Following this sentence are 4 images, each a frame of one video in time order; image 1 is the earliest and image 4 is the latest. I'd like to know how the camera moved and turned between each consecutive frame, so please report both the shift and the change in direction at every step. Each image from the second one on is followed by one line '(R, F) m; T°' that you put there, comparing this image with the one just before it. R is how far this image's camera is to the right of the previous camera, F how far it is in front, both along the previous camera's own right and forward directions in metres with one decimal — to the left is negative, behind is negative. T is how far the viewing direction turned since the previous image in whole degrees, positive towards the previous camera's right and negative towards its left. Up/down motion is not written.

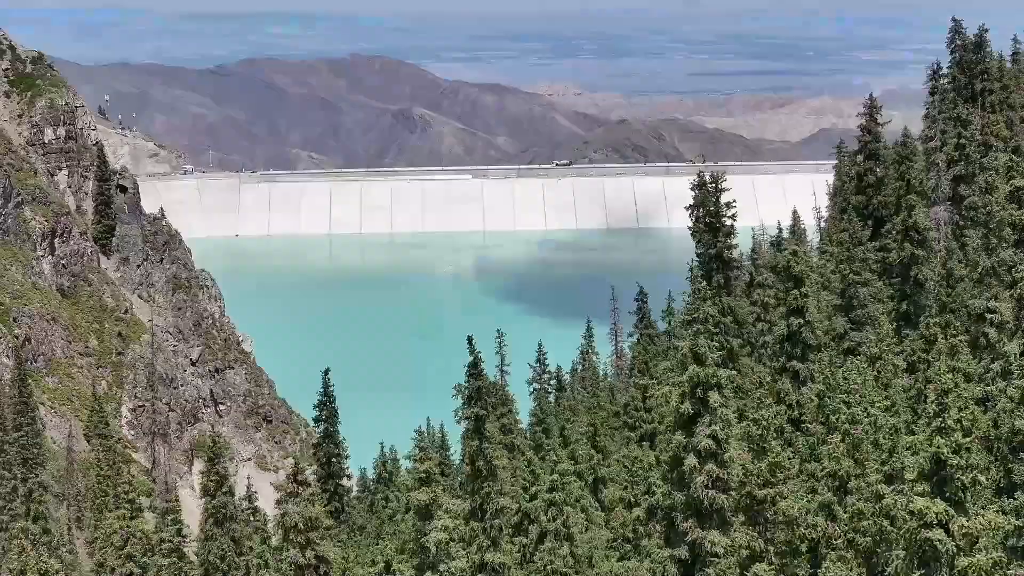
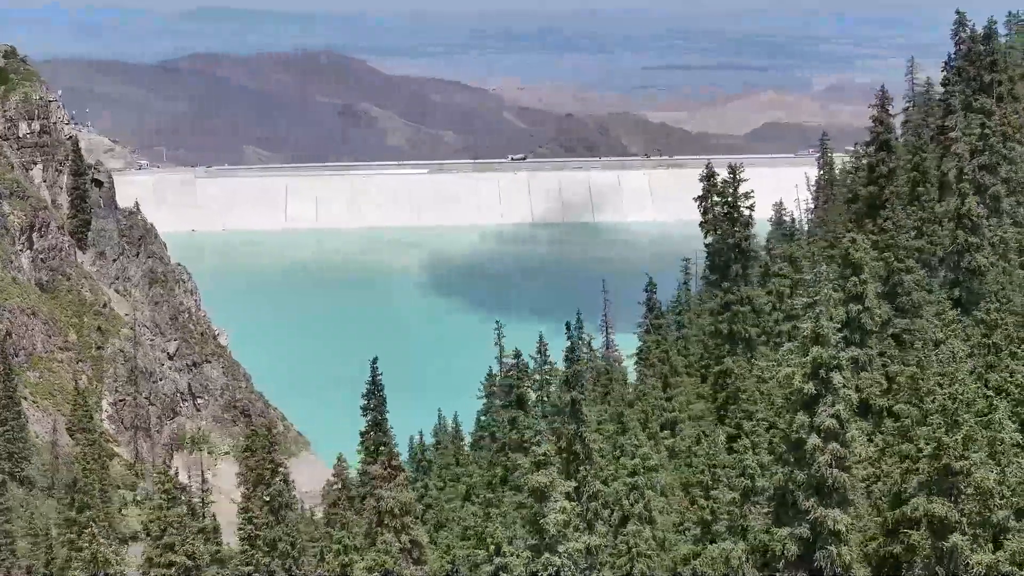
(-1.6, 0.0) m; +1°
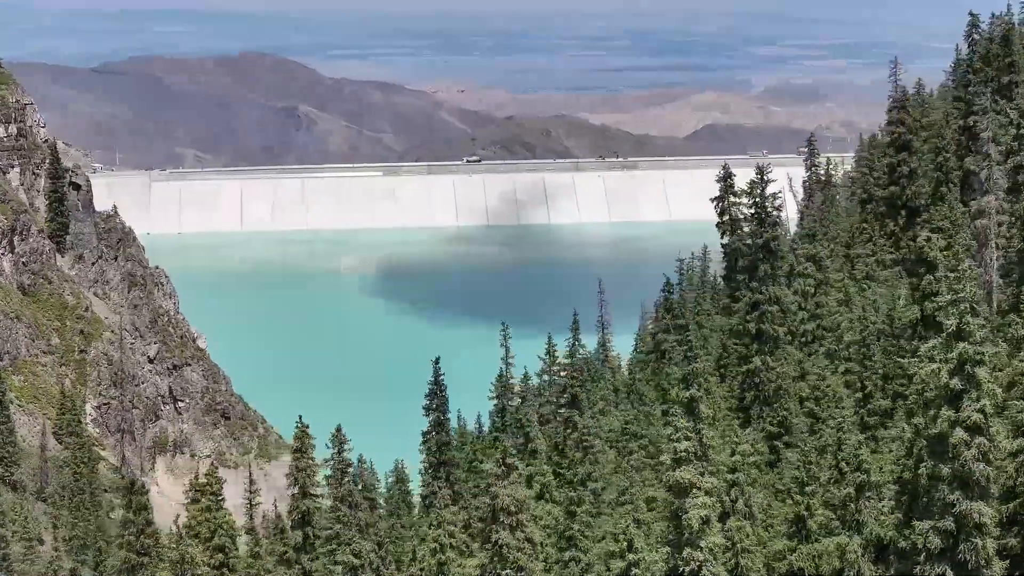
(-2.0, -0.1) m; +1°
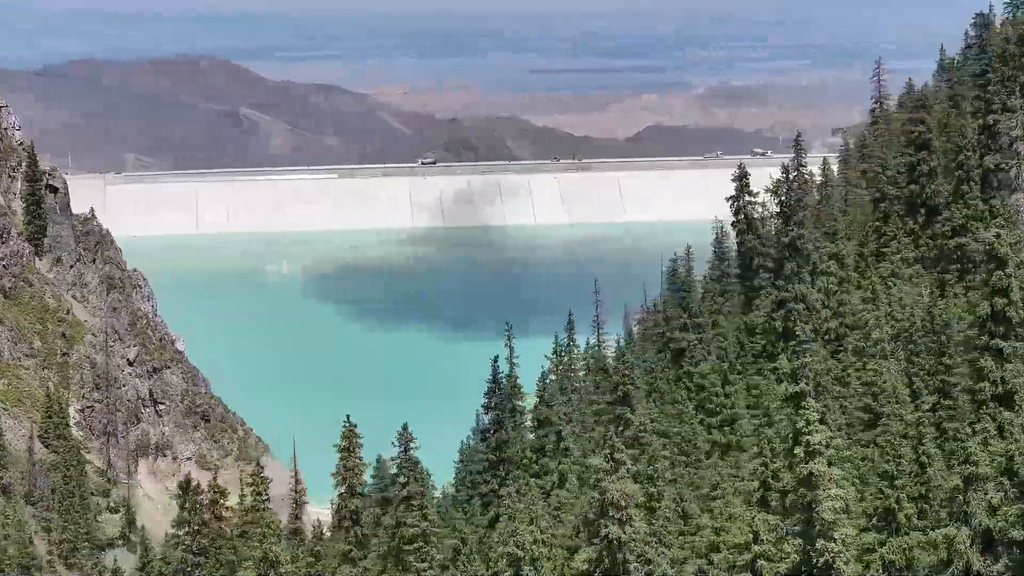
(-1.9, -0.1) m; +1°
